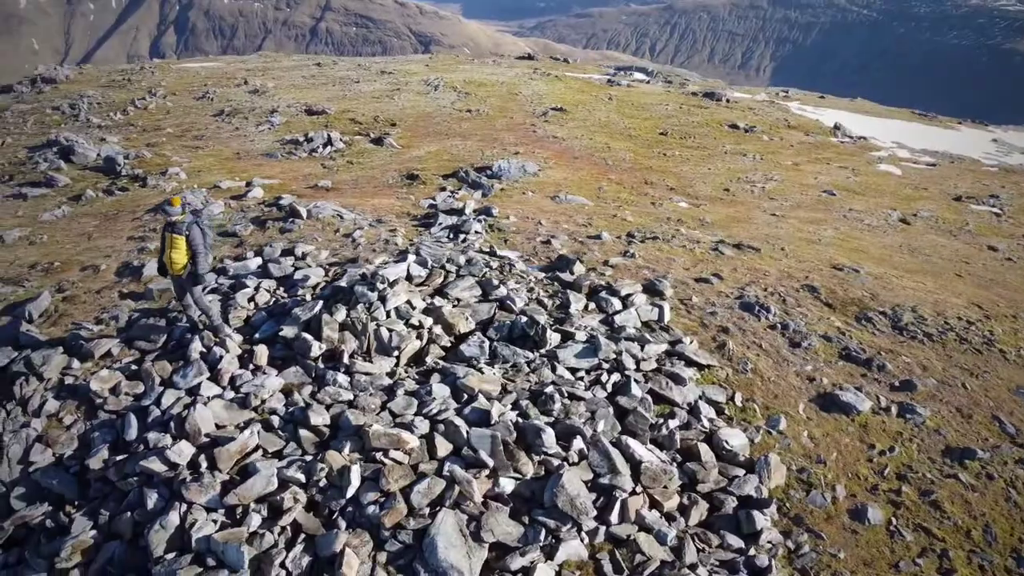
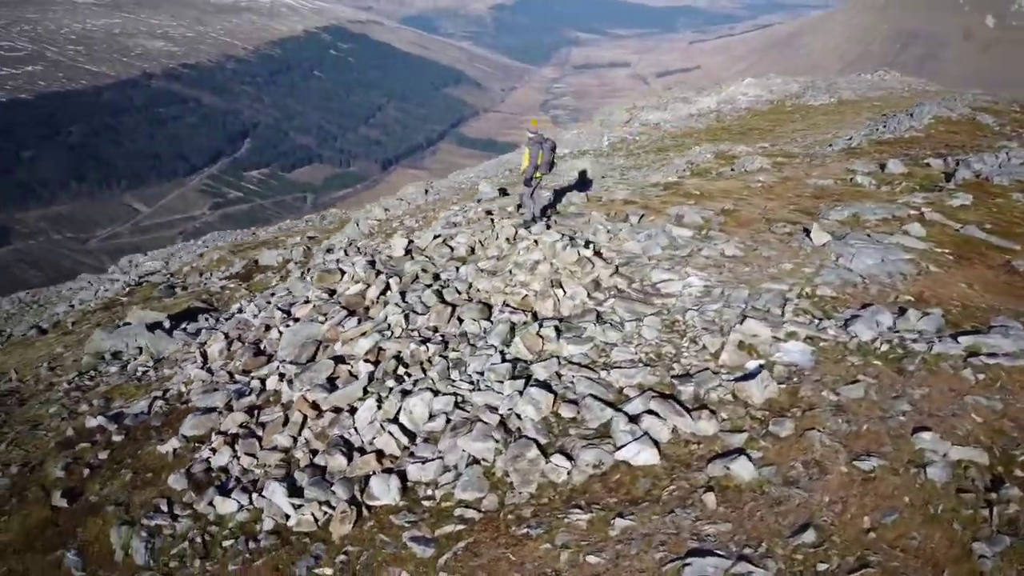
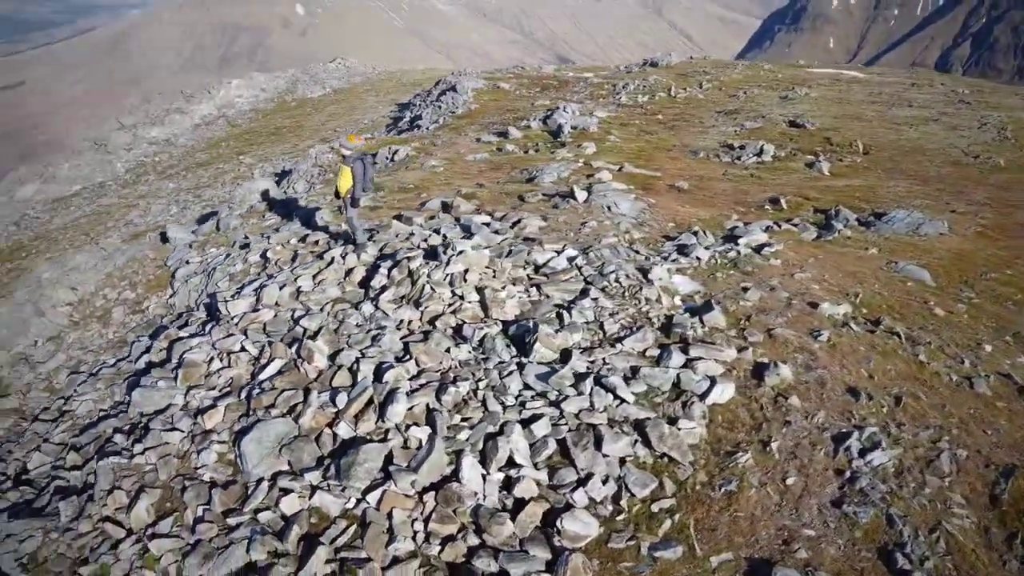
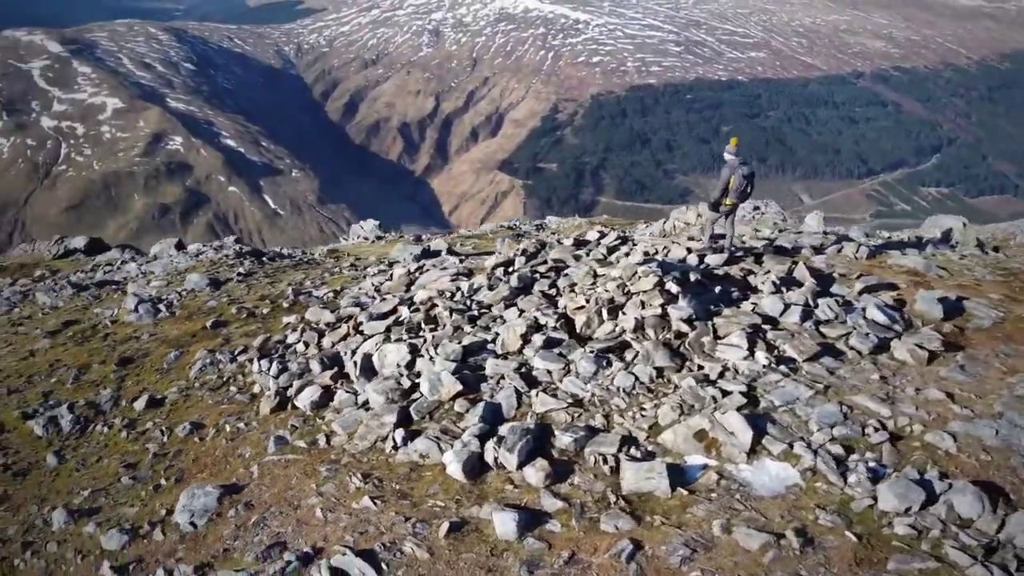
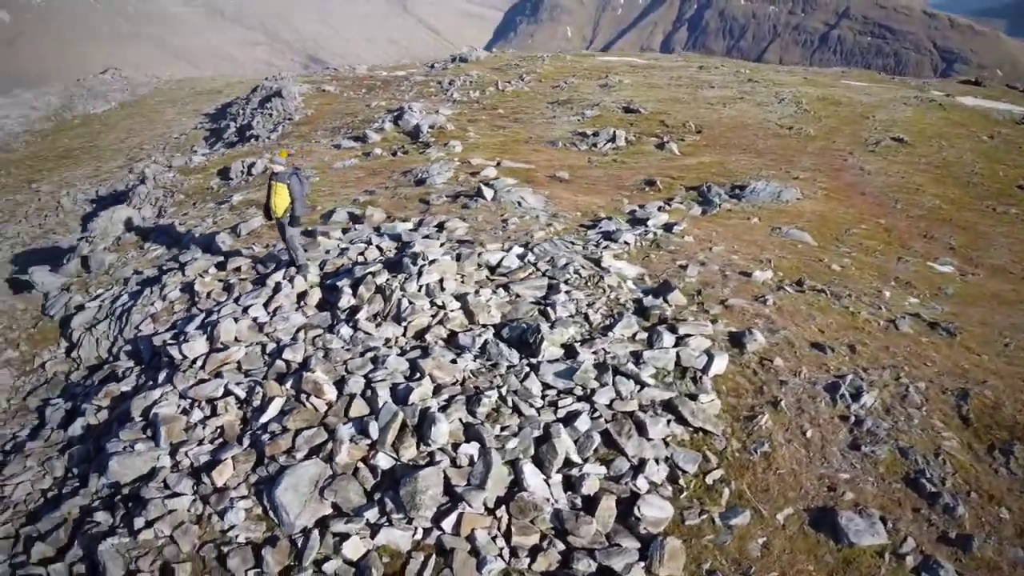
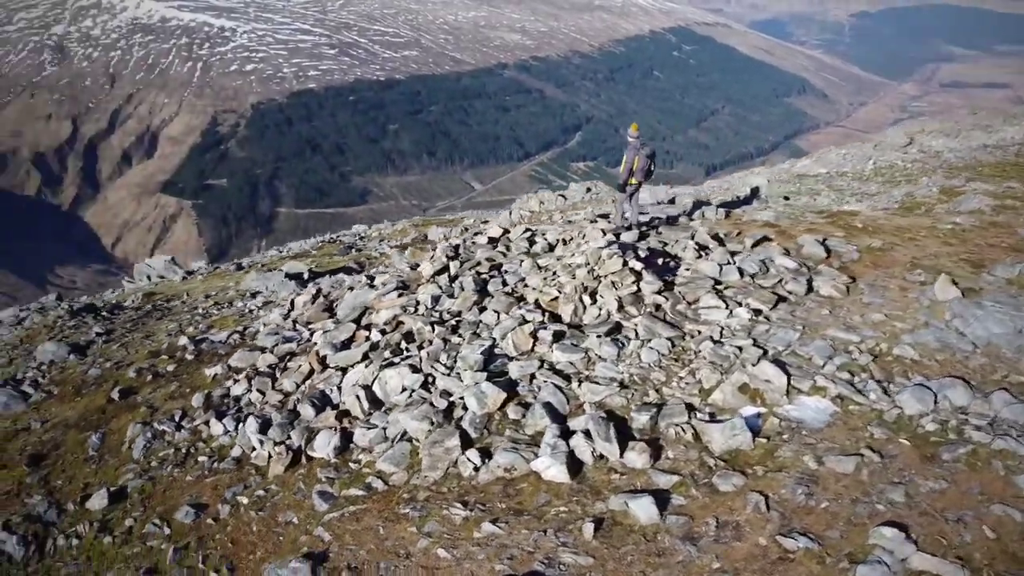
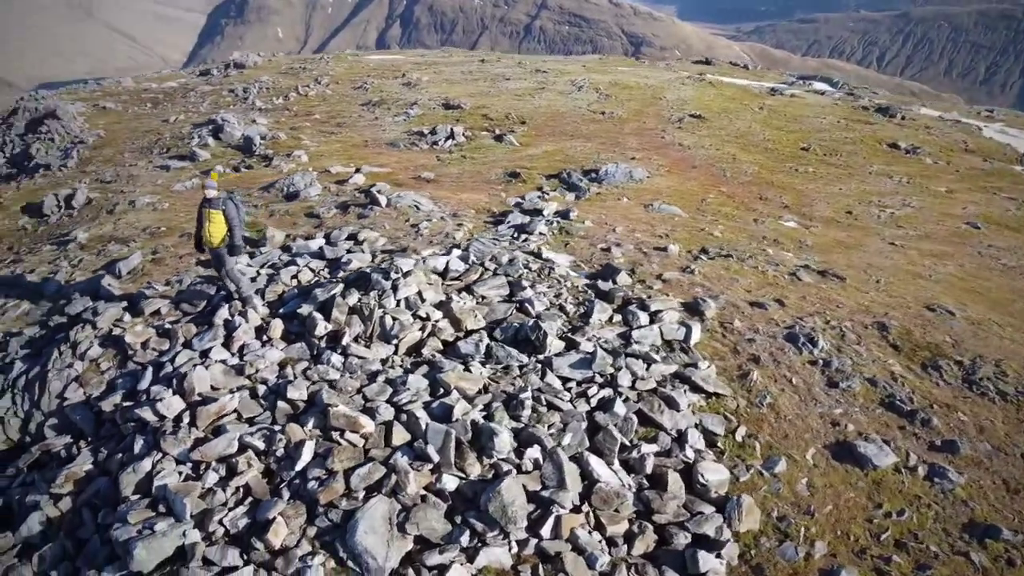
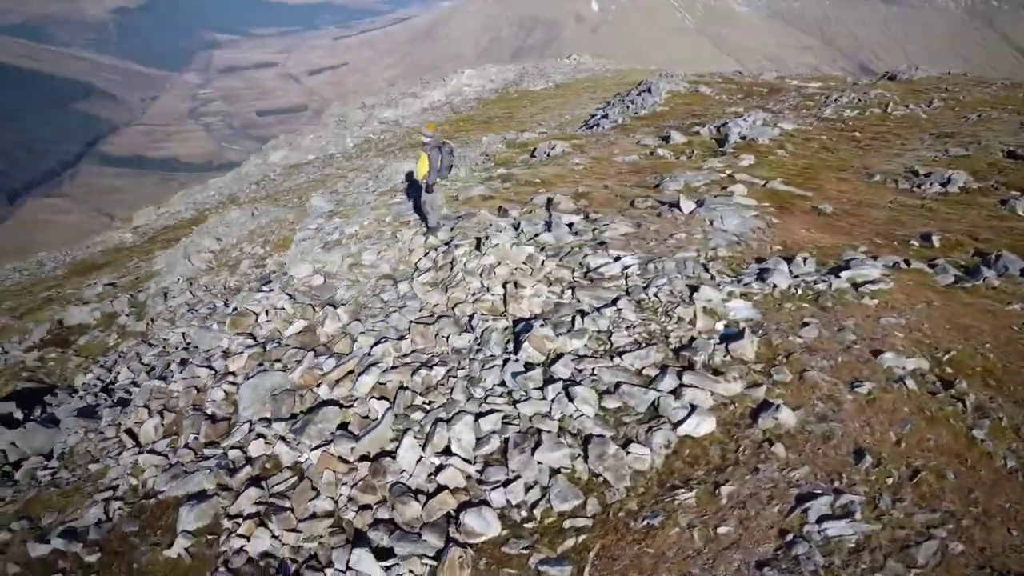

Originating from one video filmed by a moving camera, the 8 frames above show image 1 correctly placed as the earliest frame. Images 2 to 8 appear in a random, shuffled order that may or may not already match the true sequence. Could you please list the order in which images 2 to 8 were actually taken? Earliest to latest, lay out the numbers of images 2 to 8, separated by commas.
7, 5, 3, 8, 2, 6, 4
